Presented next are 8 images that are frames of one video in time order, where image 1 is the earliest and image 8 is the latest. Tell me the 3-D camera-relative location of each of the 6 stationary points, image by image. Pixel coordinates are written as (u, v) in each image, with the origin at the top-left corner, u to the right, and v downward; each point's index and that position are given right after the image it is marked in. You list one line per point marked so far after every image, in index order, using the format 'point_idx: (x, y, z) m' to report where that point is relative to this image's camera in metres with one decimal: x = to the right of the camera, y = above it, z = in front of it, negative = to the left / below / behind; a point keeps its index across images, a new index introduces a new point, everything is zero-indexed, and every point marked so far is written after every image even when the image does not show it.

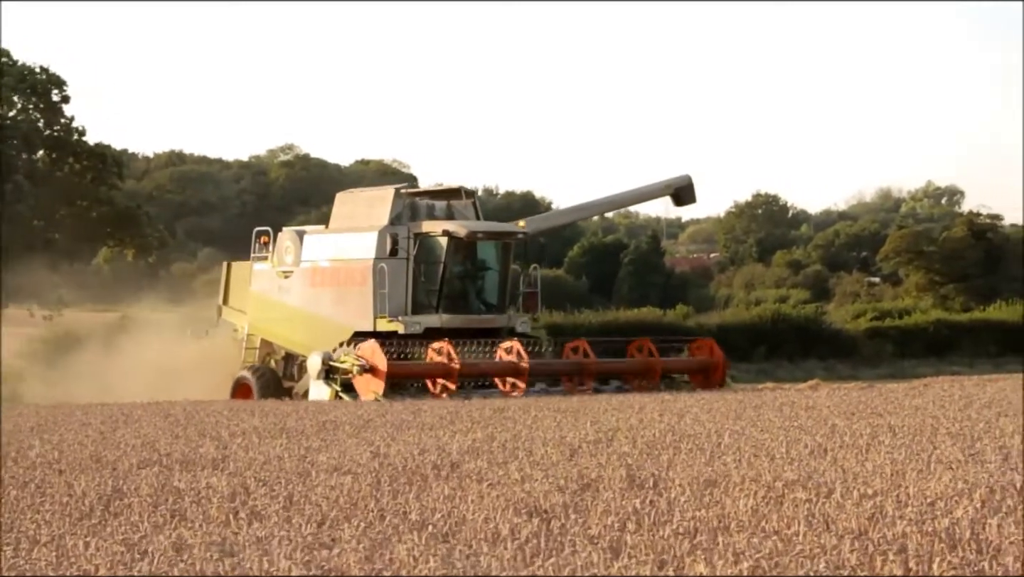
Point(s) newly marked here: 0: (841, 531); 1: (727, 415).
0: (+2.1, -1.6, +8.1) m
1: (+2.0, -1.1, +11.4) m
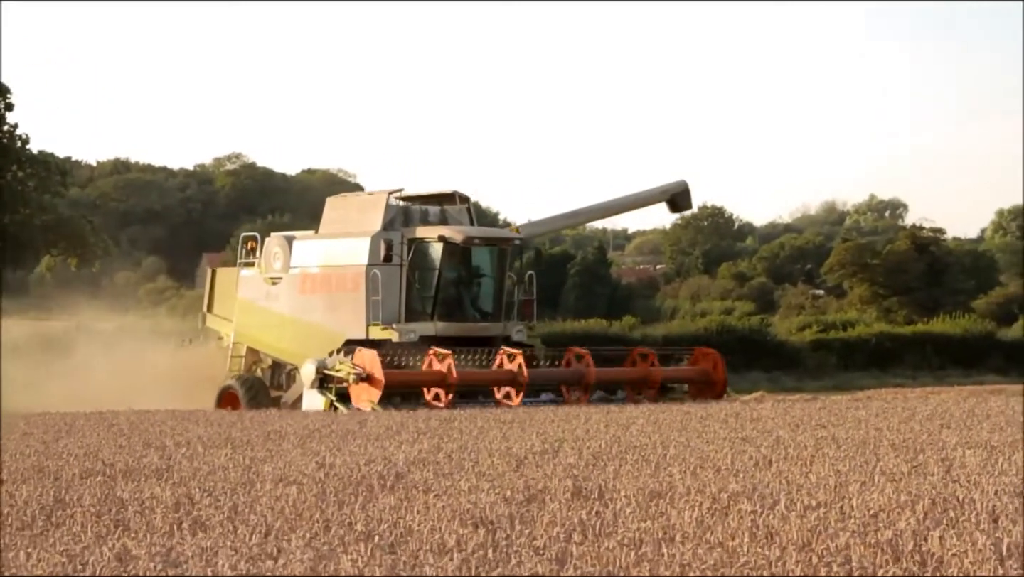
0: (+1.9, -1.7, +8.1) m
1: (+1.5, -1.2, +11.5) m
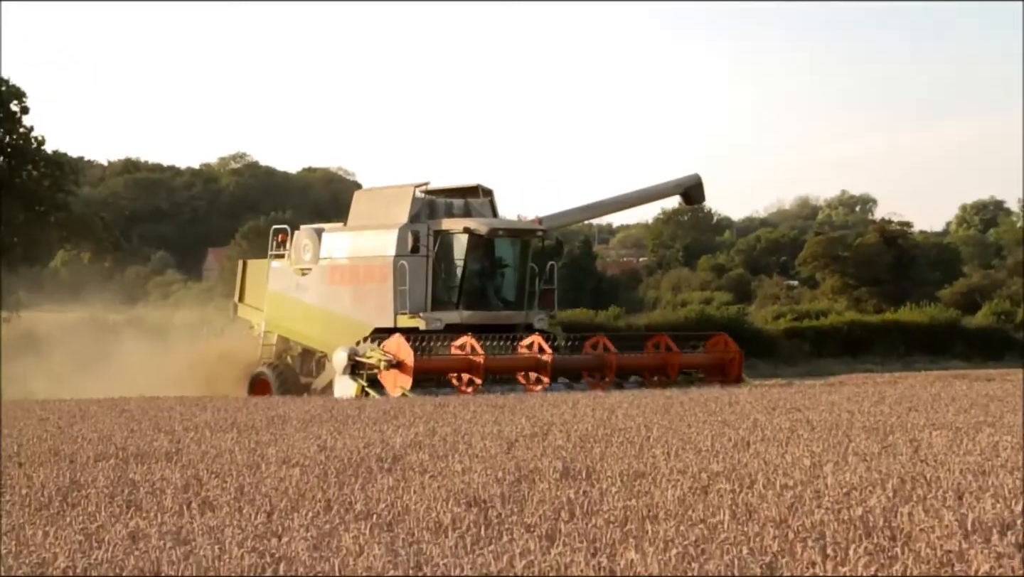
0: (+1.8, -1.6, +8.7) m
1: (+1.4, -1.2, +12.1) m
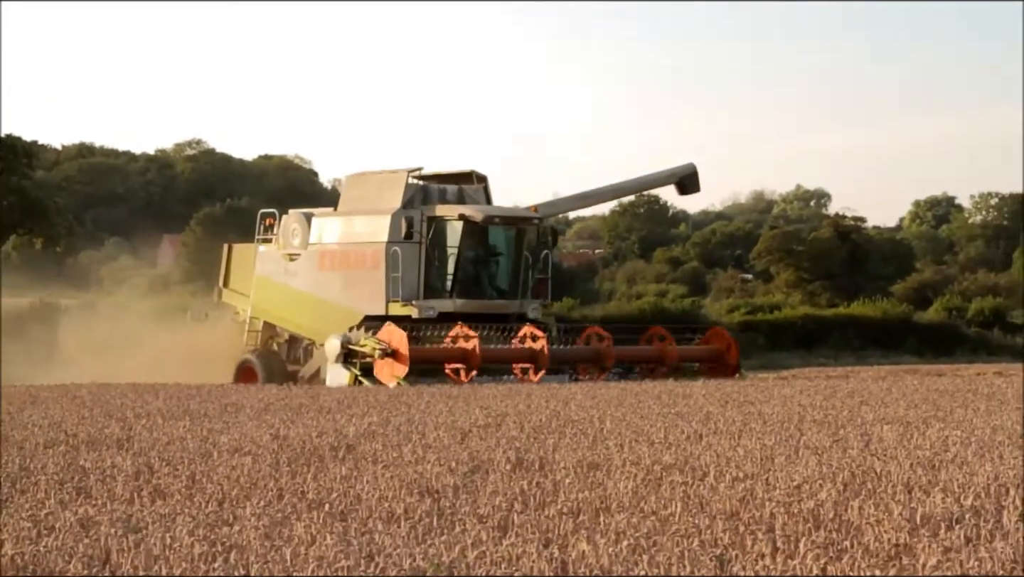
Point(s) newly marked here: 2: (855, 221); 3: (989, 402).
0: (+1.4, -1.5, +8.8) m
1: (+0.9, -1.1, +12.1) m
2: (+5.0, +1.0, +19.1) m
3: (+4.4, -1.1, +11.8) m
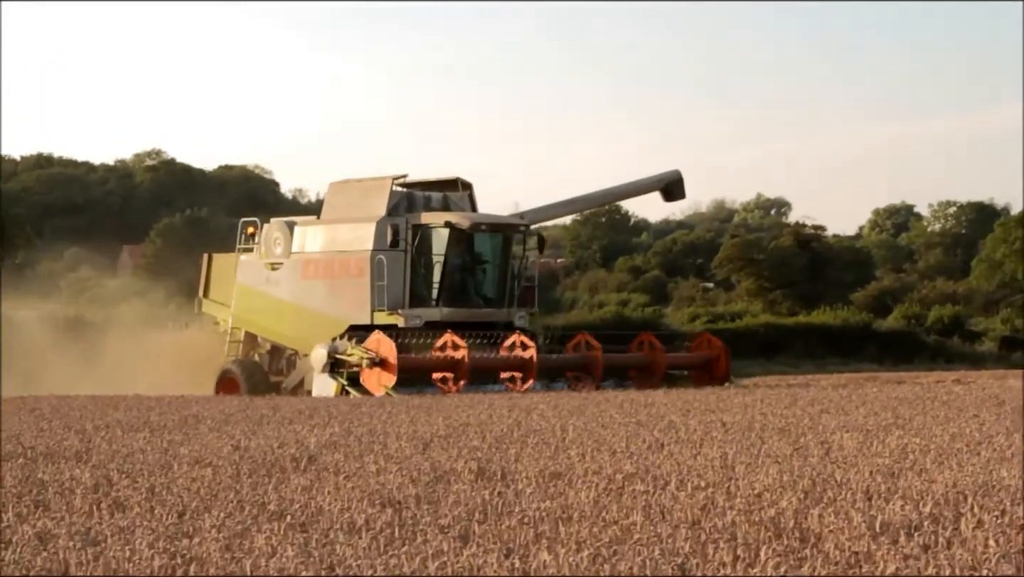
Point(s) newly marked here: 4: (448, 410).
0: (+1.1, -1.6, +8.8) m
1: (+0.6, -1.2, +12.1) m
2: (+4.5, +0.9, +19.2) m
3: (+4.1, -1.1, +11.9) m
4: (-0.6, -1.1, +11.9) m
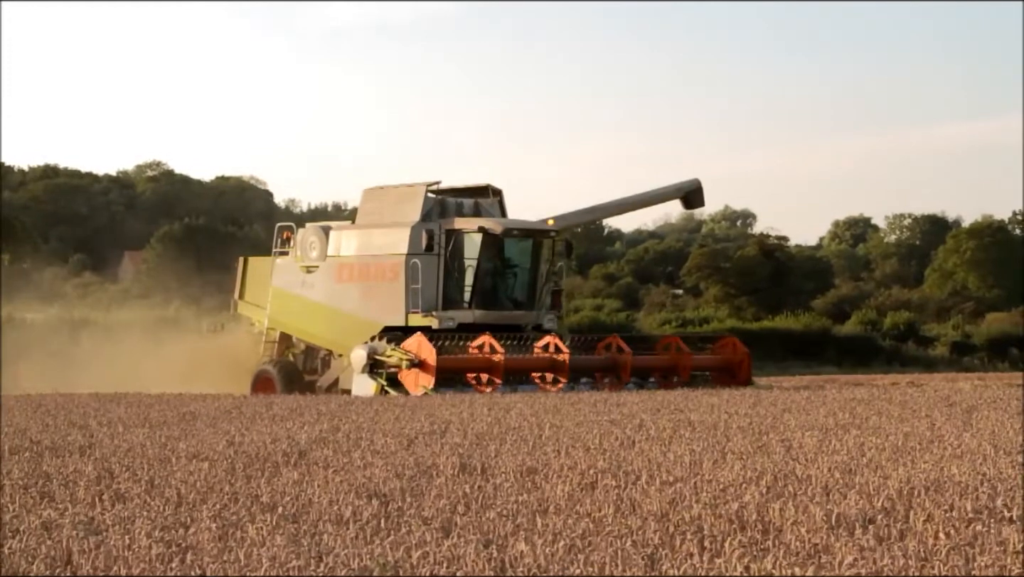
0: (+1.0, -1.7, +9.5) m
1: (+0.4, -1.2, +12.8) m
2: (+4.3, +0.8, +19.9) m
3: (+3.9, -1.2, +12.6) m
4: (-0.8, -1.2, +12.6) m
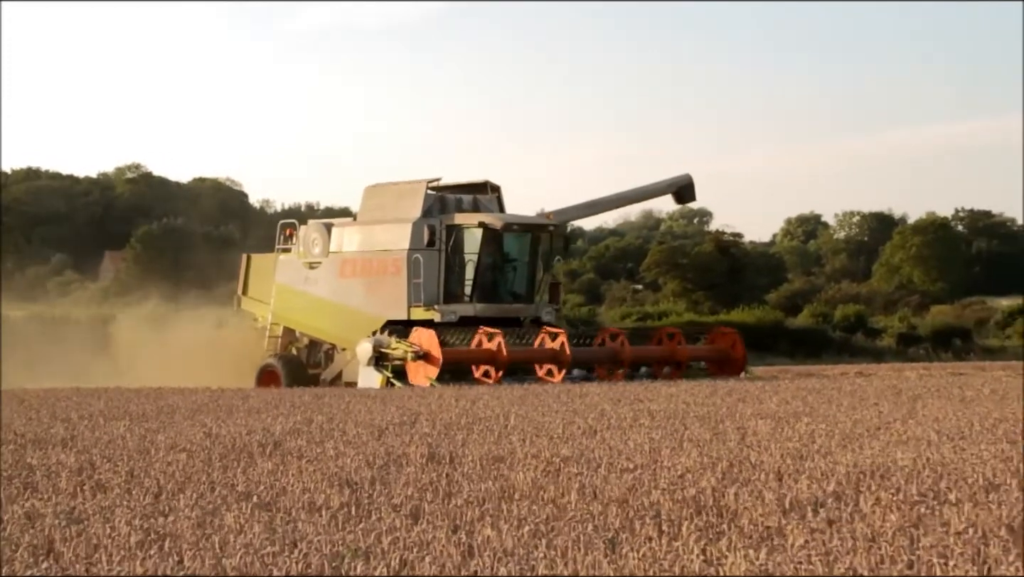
0: (+0.7, -1.6, +10.0) m
1: (0.0, -1.2, +13.3) m
2: (+3.8, +0.9, +20.5) m
3: (+3.5, -1.1, +13.1) m
4: (-1.1, -1.2, +13.1) m
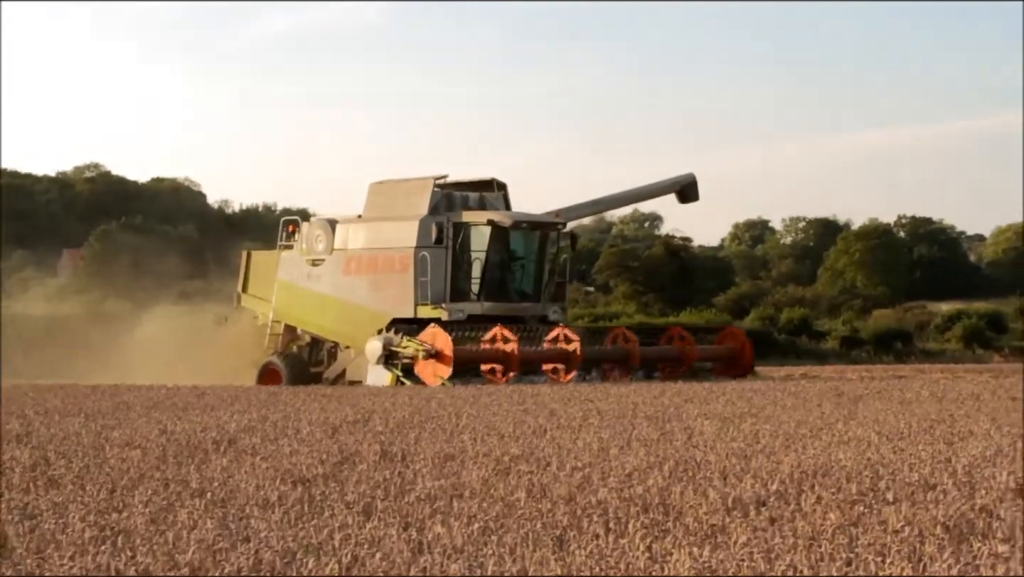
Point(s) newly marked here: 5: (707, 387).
0: (+0.2, -1.6, +10.2) m
1: (-0.5, -1.2, +13.5) m
2: (+3.2, +0.9, +20.8) m
3: (+3.0, -1.2, +13.5) m
4: (-1.6, -1.2, +13.3) m
5: (+2.2, -1.1, +14.2) m
